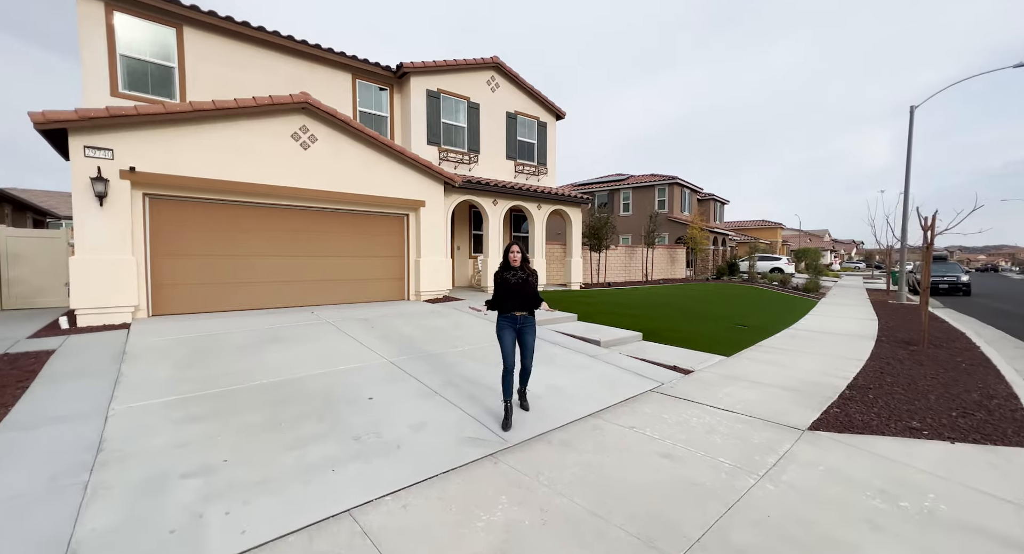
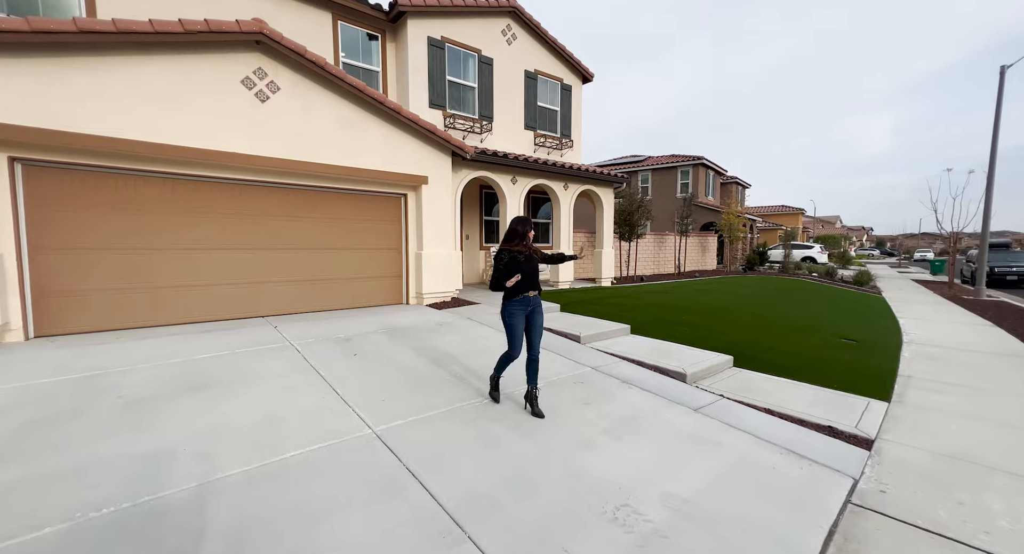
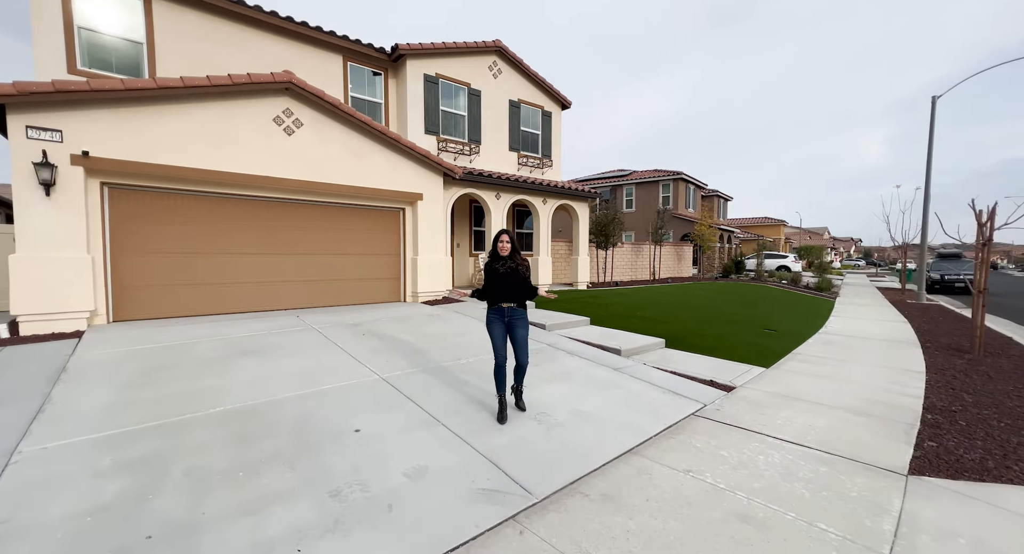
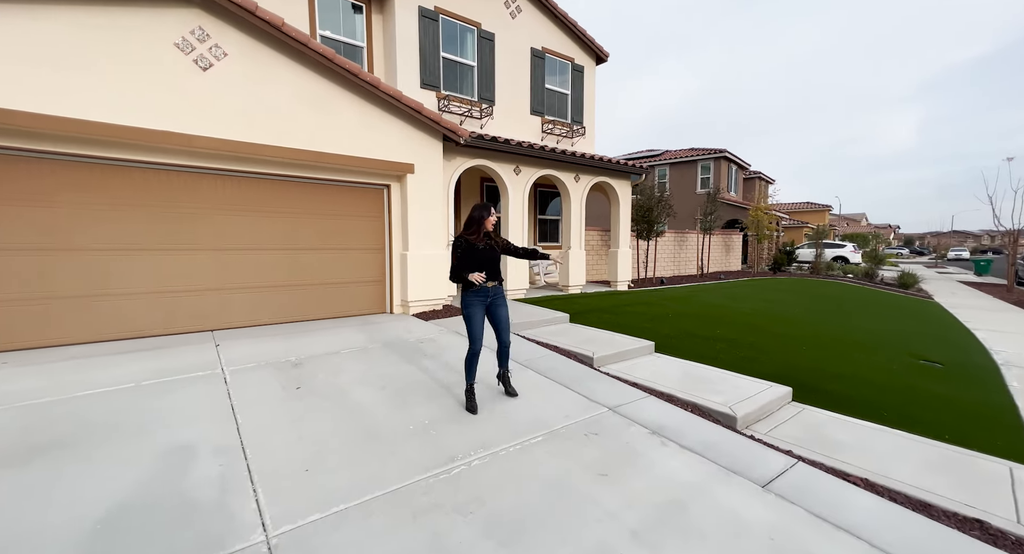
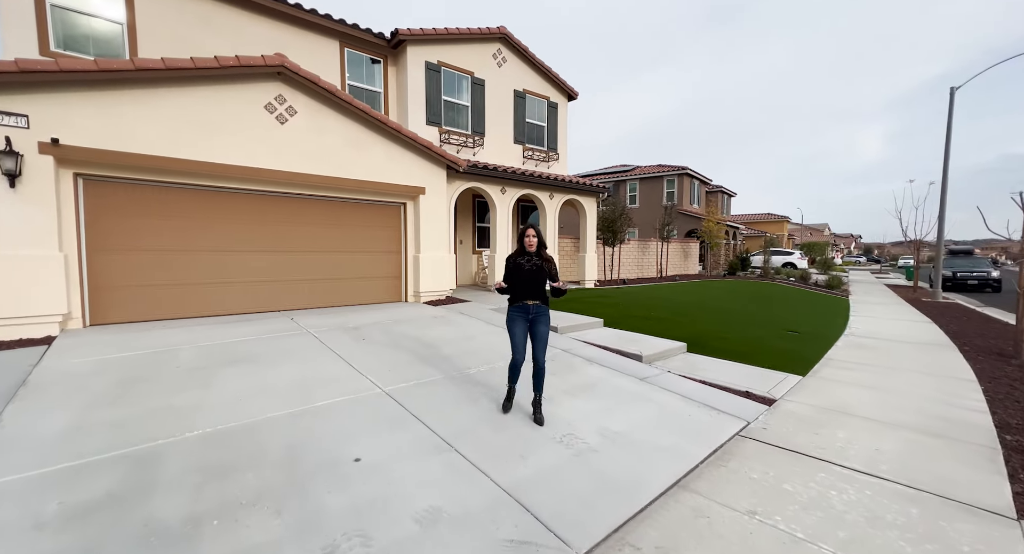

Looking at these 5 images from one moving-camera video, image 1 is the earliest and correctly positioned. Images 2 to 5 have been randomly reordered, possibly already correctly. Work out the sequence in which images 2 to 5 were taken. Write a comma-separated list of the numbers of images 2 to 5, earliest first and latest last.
3, 5, 2, 4
